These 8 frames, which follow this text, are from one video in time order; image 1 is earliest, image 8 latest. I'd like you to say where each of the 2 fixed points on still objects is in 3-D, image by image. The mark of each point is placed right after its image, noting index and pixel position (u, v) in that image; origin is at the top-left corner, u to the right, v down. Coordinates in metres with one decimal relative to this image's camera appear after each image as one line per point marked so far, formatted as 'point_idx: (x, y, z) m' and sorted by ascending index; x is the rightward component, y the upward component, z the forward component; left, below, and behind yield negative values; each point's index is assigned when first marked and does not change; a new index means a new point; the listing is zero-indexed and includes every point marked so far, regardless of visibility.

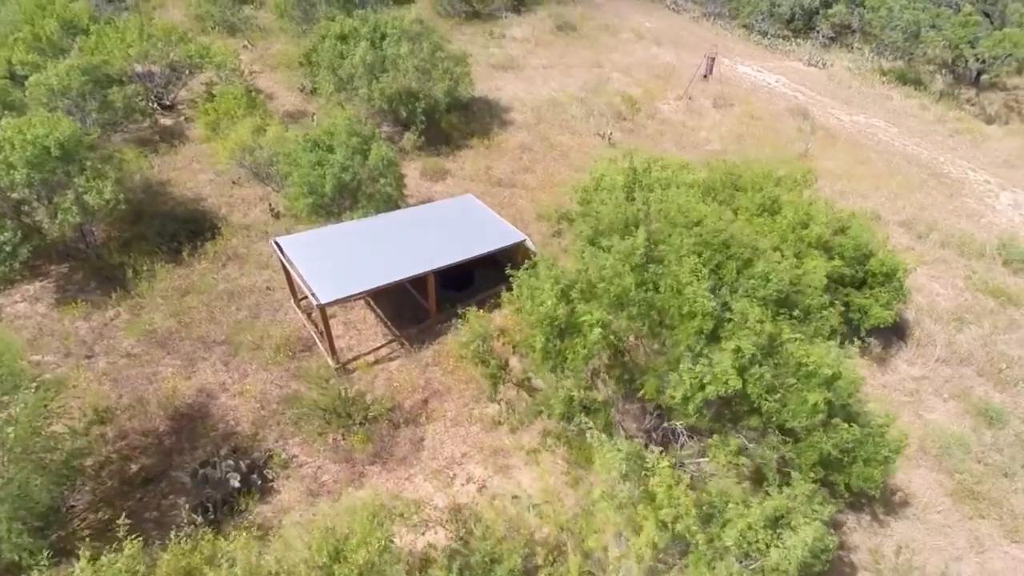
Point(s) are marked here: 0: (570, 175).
0: (+2.3, +4.4, +19.9) m
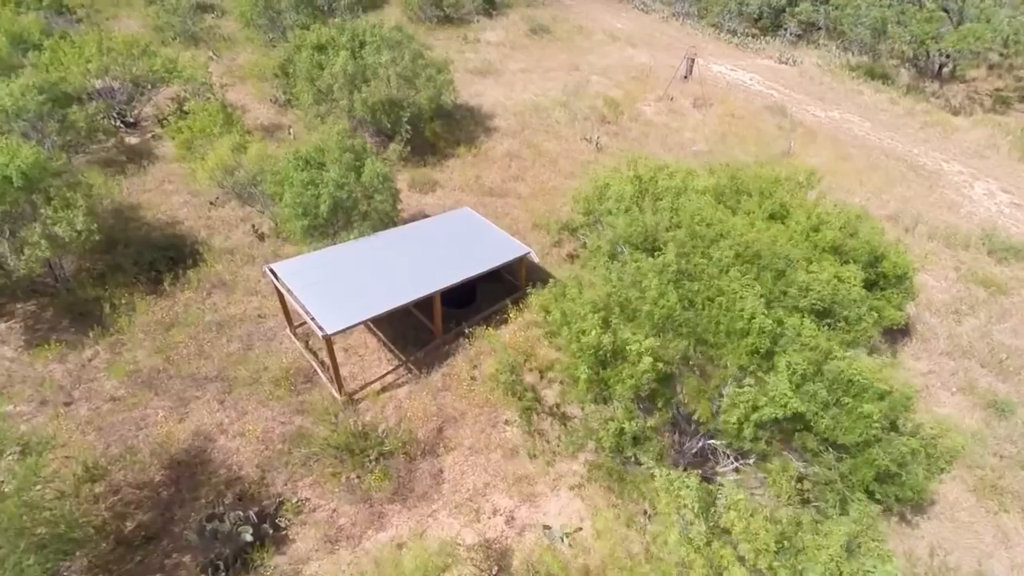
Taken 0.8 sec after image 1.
0: (+1.9, +4.0, +19.5) m
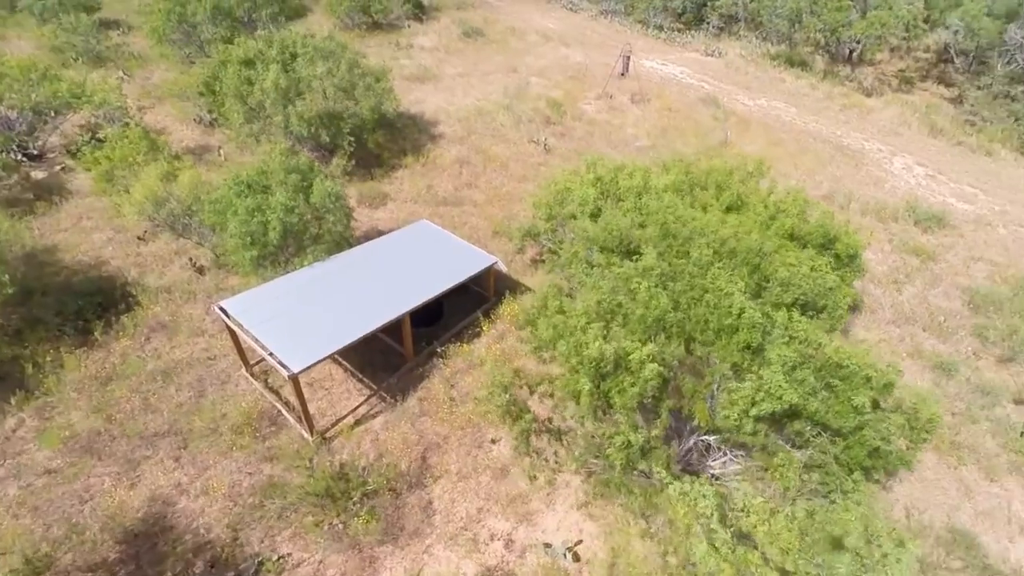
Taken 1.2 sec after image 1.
0: (+0.1, +3.8, +19.3) m
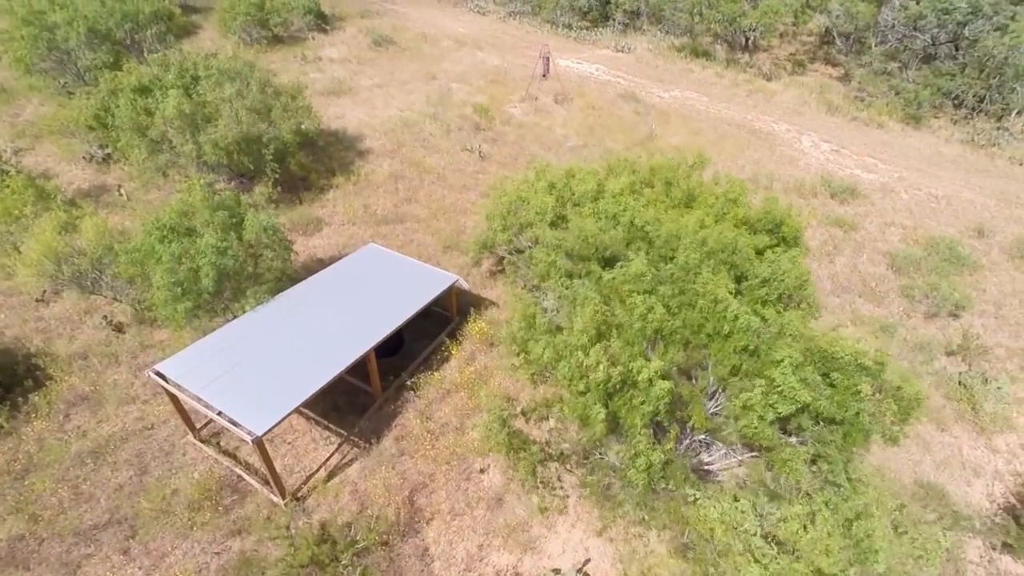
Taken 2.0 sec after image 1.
0: (-2.1, +3.3, +18.8) m
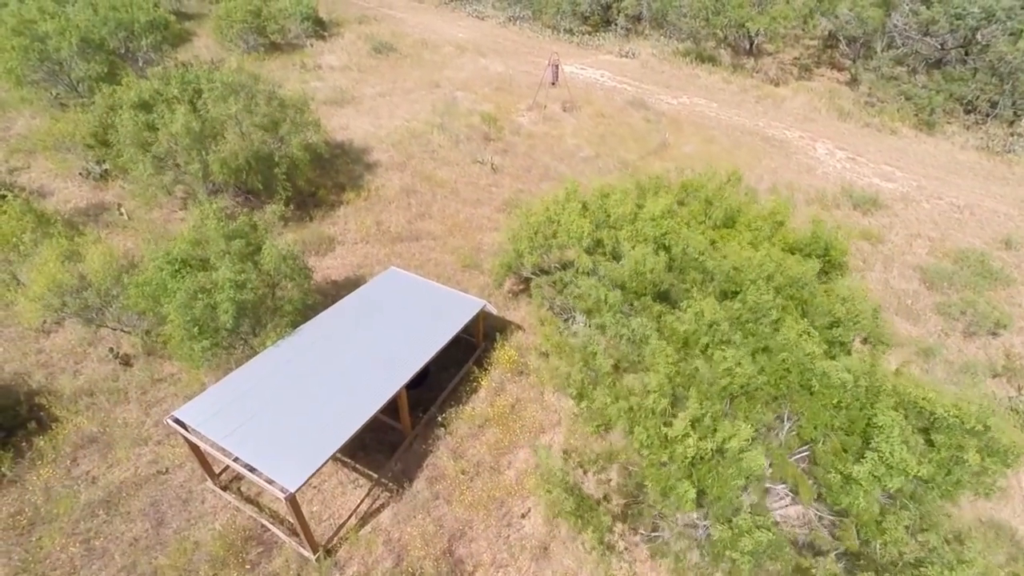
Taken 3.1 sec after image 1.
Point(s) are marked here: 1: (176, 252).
0: (-1.5, +2.6, +18.1) m
1: (-6.8, +0.7, +10.3) m
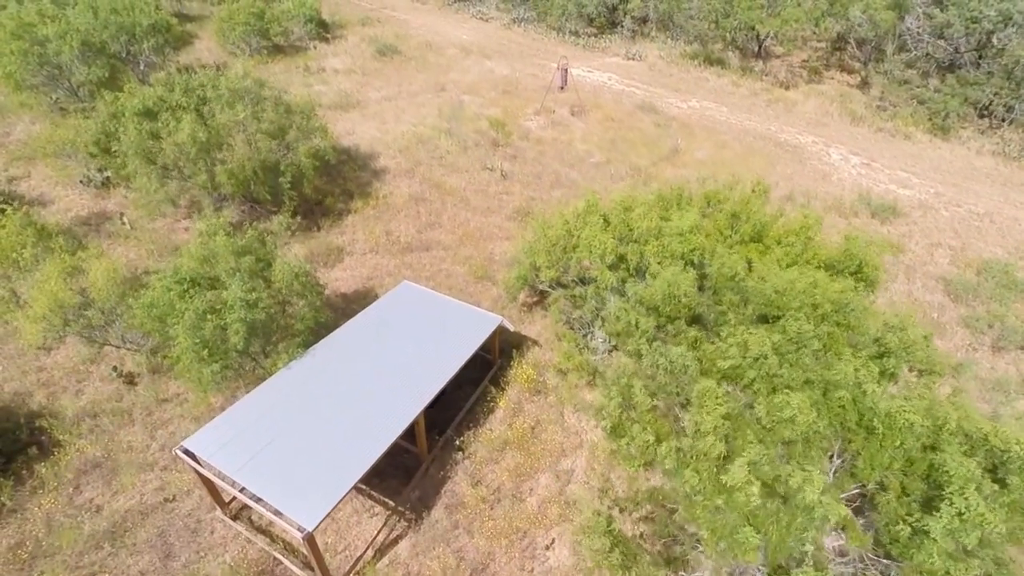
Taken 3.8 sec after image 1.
0: (-1.1, +2.2, +17.7) m
1: (-6.4, +0.4, +9.9) m
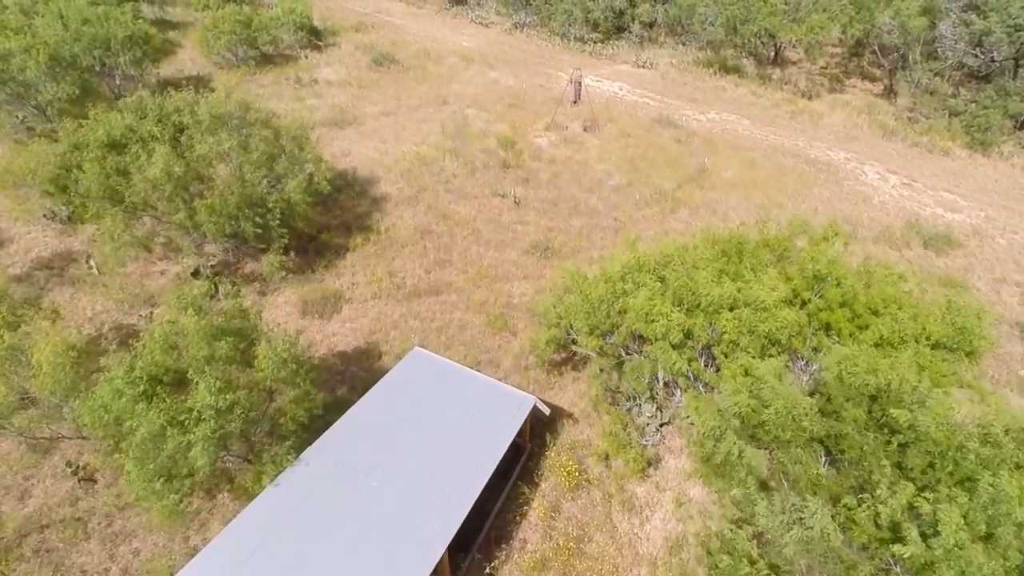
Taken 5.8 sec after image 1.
0: (-0.5, +0.8, +15.8) m
1: (-5.7, -1.1, +7.9) m
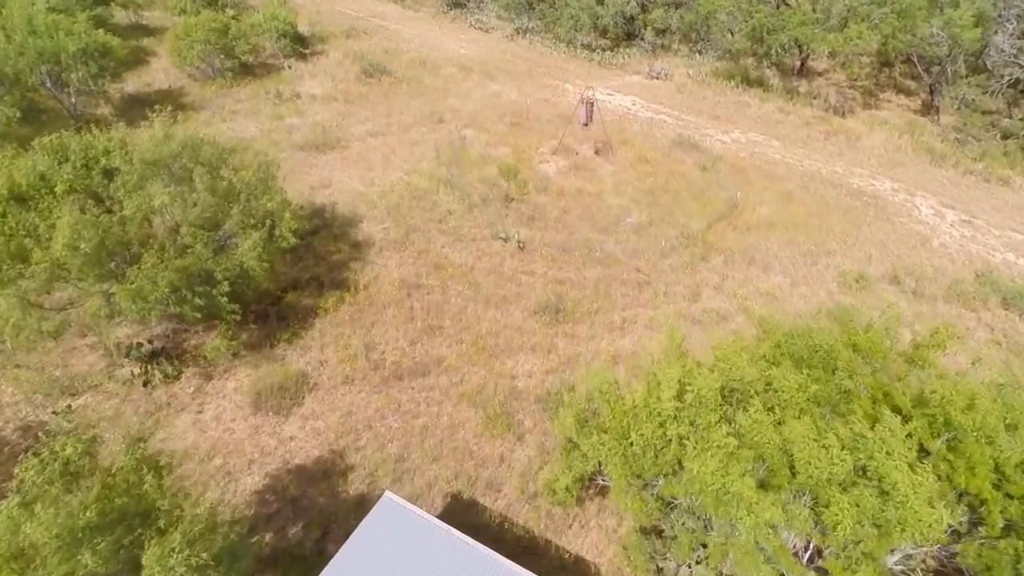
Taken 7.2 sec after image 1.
0: (-0.4, -1.1, +13.1) m
1: (-5.6, -3.1, +5.2) m
